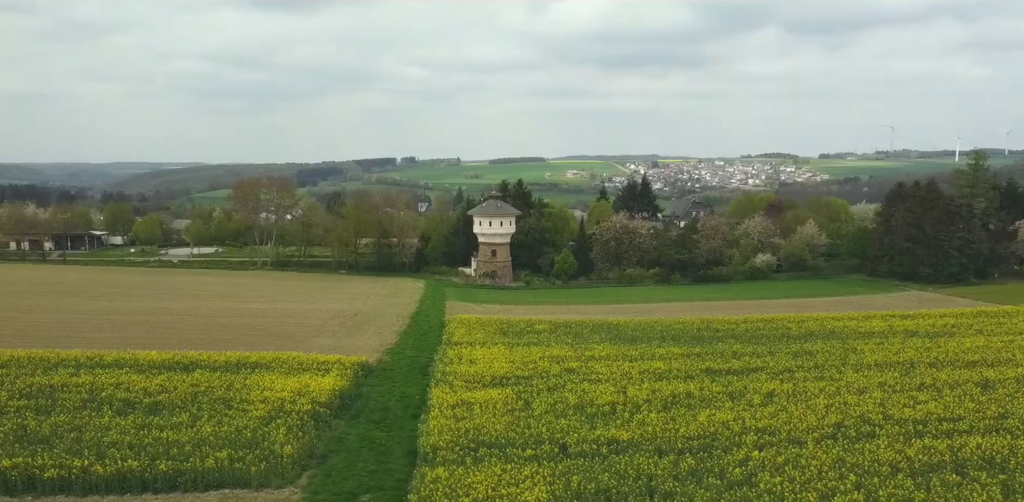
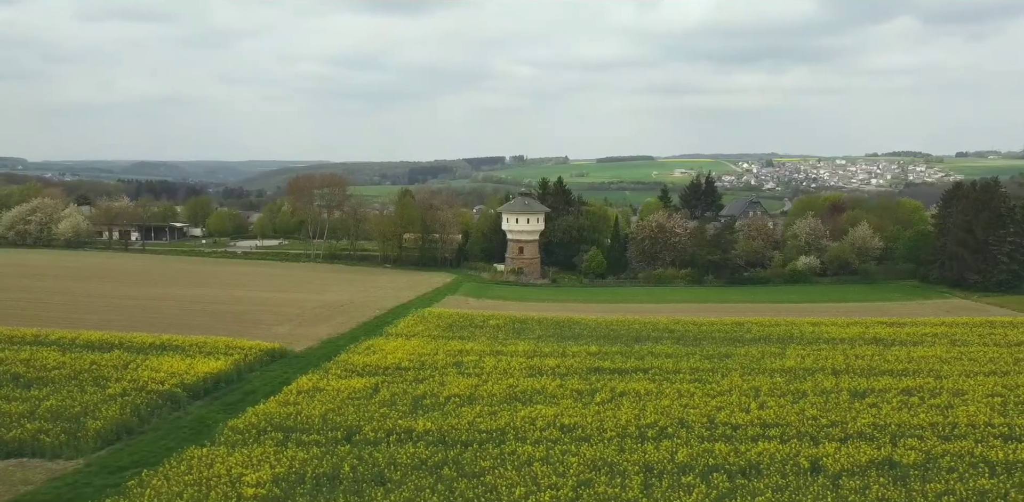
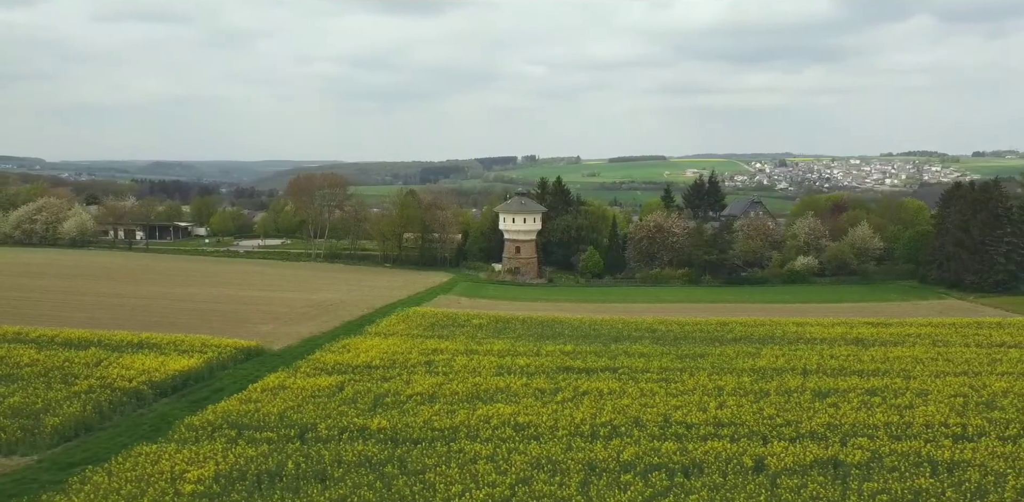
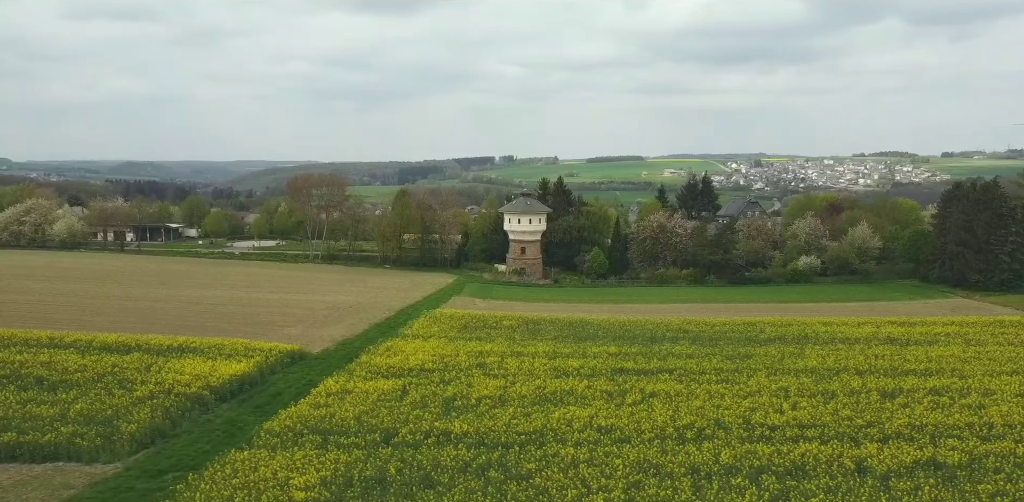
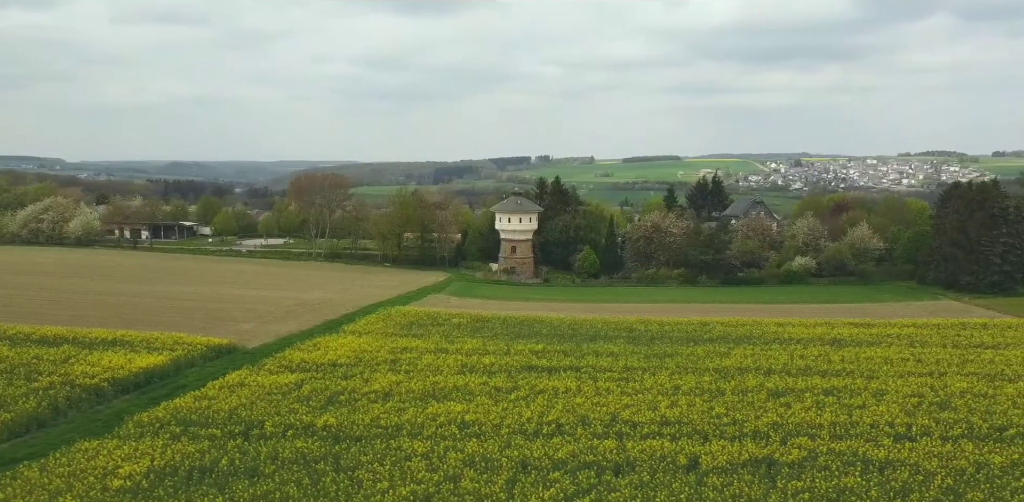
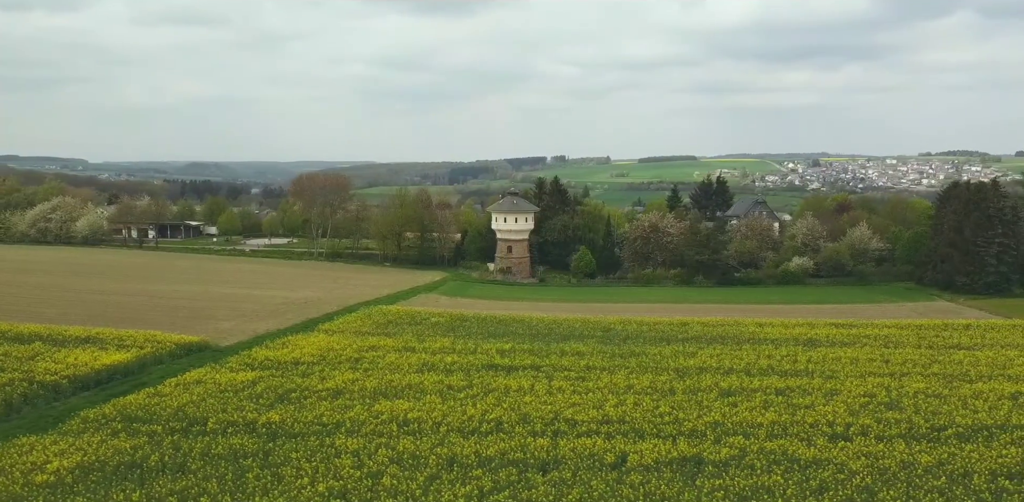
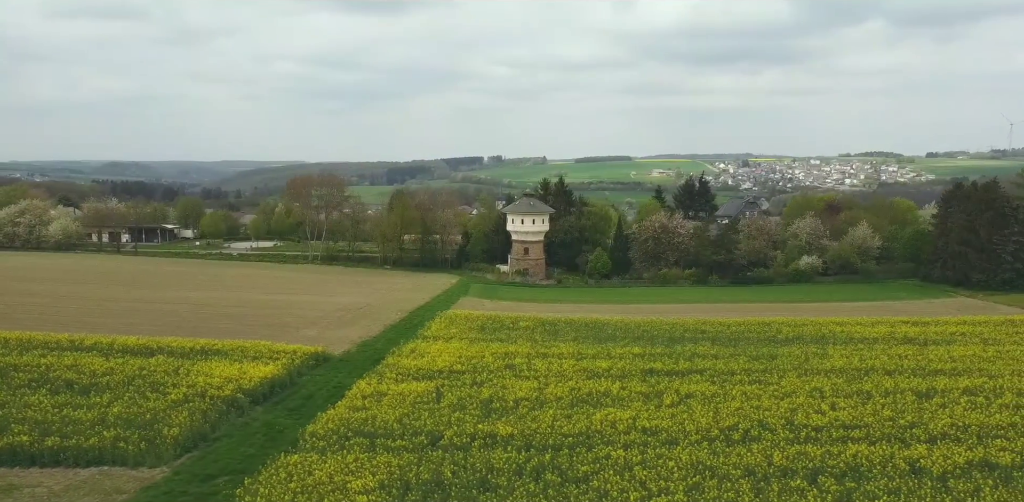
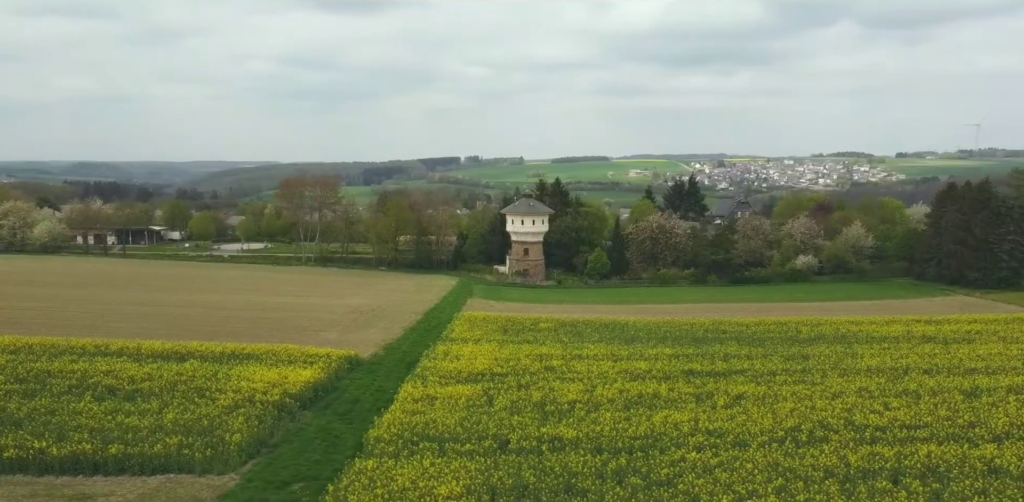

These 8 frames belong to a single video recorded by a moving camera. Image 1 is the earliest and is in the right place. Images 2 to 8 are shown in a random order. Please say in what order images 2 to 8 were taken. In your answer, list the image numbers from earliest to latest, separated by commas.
8, 7, 4, 2, 3, 5, 6
